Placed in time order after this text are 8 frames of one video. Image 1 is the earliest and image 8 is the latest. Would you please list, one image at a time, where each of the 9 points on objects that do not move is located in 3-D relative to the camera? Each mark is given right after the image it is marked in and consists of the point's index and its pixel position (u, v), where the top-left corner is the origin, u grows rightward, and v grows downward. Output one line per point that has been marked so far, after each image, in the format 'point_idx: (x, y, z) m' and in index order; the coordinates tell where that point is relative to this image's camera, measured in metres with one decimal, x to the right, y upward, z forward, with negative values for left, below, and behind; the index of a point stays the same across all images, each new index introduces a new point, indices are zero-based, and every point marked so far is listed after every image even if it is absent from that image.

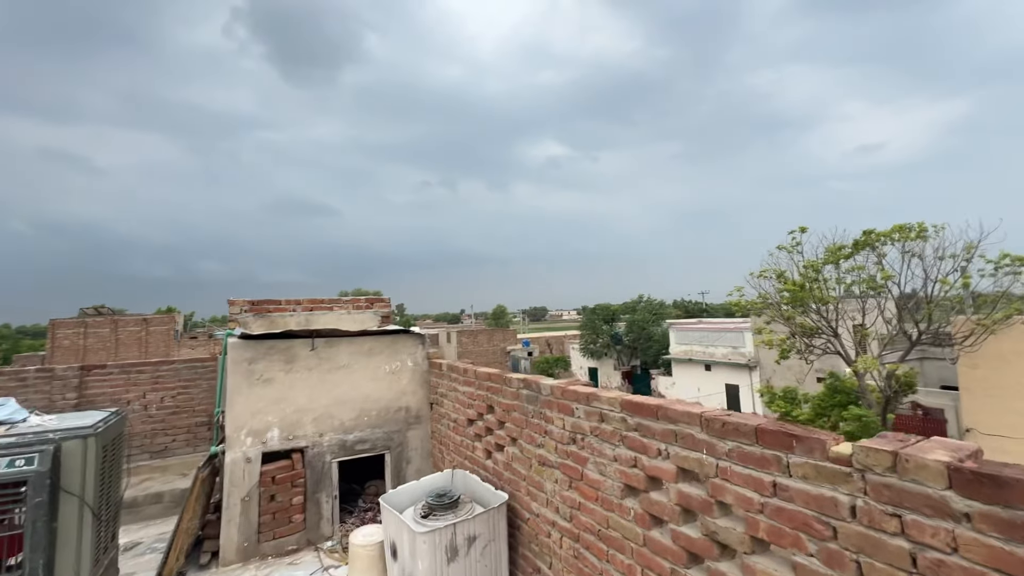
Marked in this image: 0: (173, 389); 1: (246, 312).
0: (-4.1, -1.2, +6.1) m
1: (-2.8, -0.3, +5.4) m
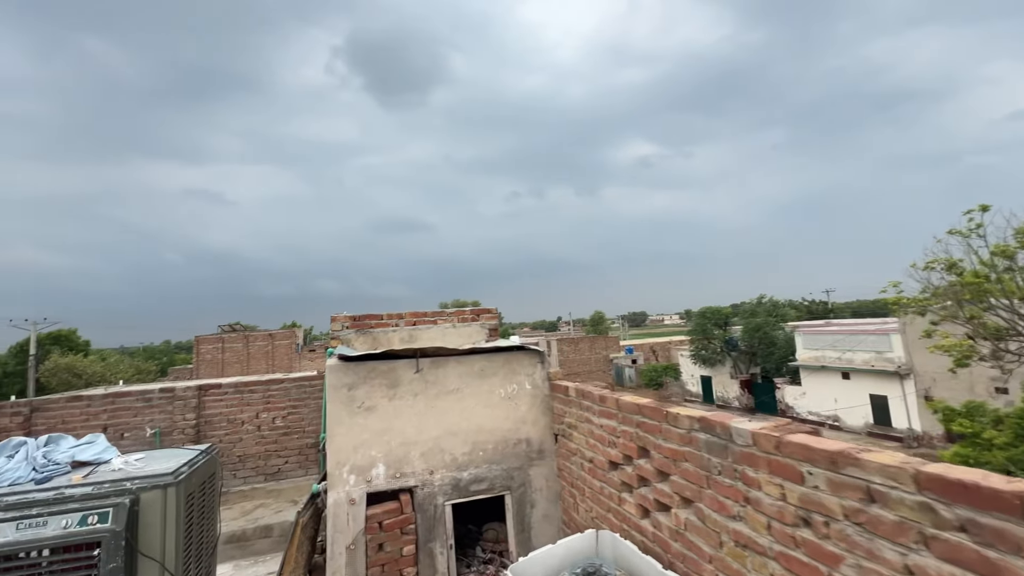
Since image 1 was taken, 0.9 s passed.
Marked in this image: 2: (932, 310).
0: (-2.7, -1.4, +5.9) m
1: (-1.6, -0.4, +5.0) m
2: (+9.3, -0.5, +11.2) m
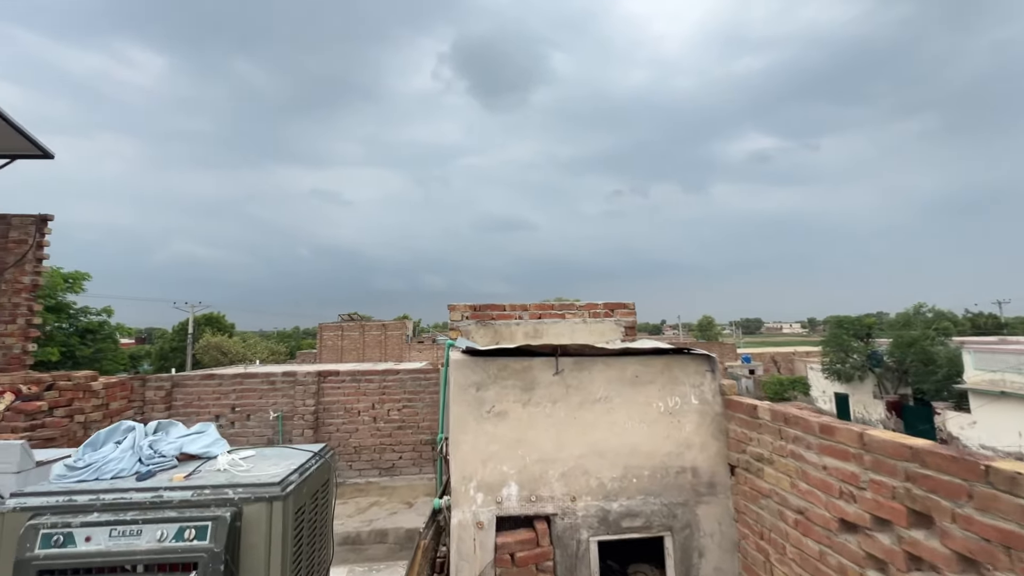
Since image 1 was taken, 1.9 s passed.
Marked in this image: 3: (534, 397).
0: (-1.3, -1.3, +5.7) m
1: (-0.4, -0.3, +4.5) m
2: (+11.5, -0.7, +8.5) m
3: (+0.1, -0.6, +2.9) m
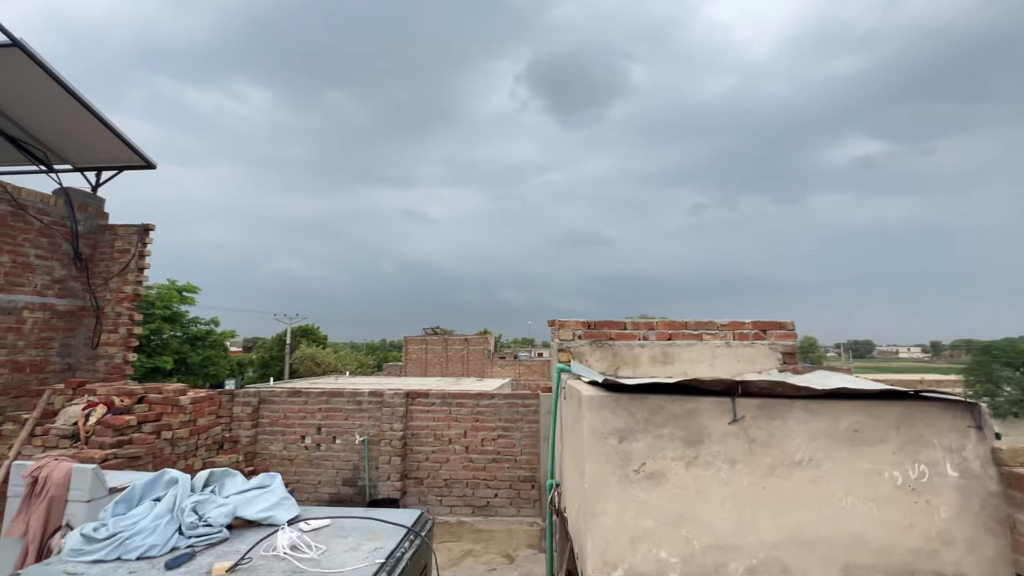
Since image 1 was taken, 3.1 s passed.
0: (-0.2, -1.4, +5.0) m
1: (+0.5, -0.4, +3.8) m
2: (+12.9, -1.0, +5.8) m
3: (+0.8, -0.7, +2.0) m
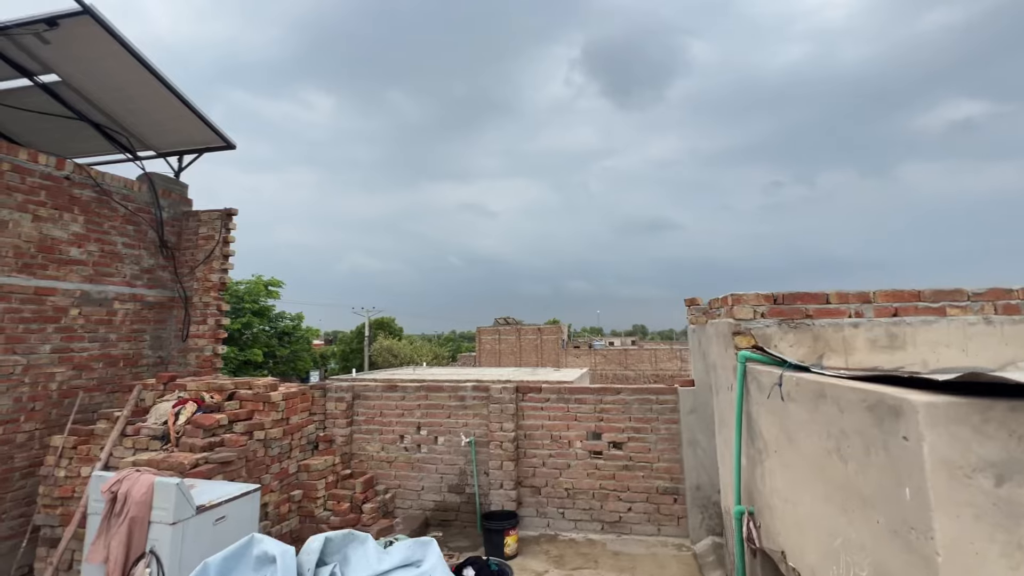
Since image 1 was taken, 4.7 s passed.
0: (+0.9, -1.2, +4.2) m
1: (+1.4, -0.2, +2.8) m
2: (+14.0, -0.4, +3.3) m
3: (+1.5, -0.5, +1.1) m
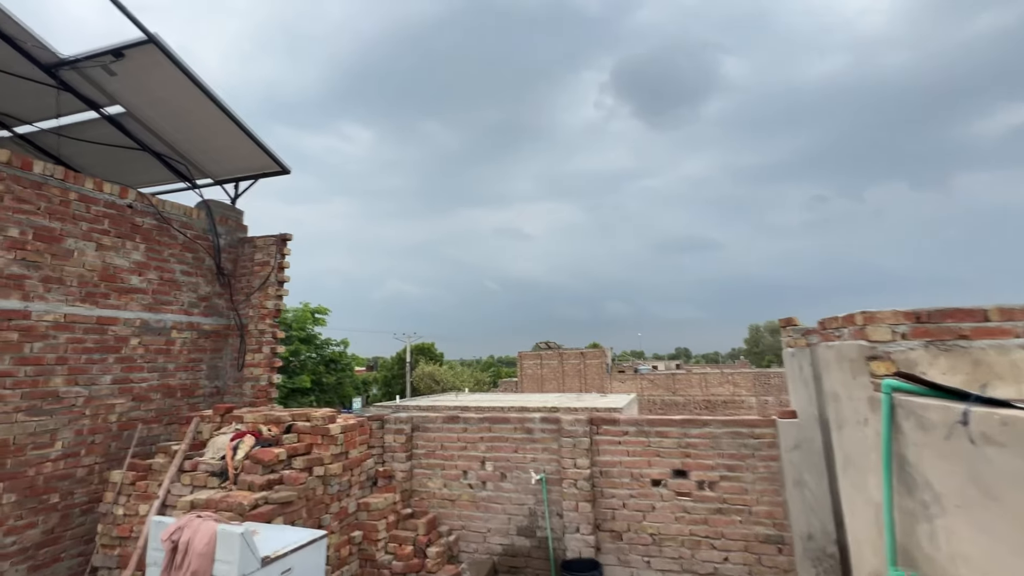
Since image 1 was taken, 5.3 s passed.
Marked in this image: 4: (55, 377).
0: (+1.5, -1.3, +3.7) m
1: (+1.9, -0.2, +2.4) m
2: (+14.4, -0.2, +2.0) m
3: (+1.8, -0.5, +0.6) m
4: (-3.3, -0.6, +3.6) m
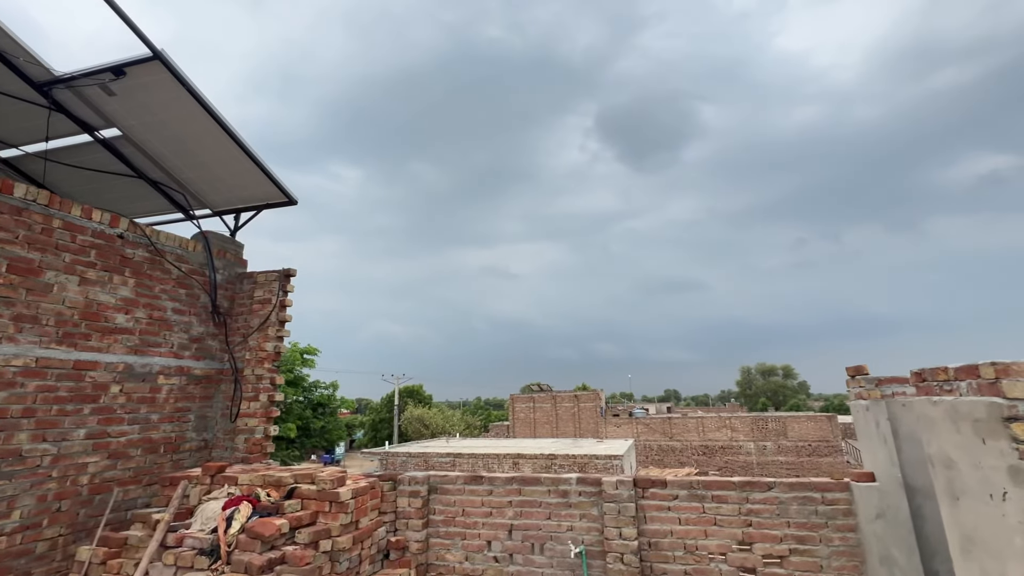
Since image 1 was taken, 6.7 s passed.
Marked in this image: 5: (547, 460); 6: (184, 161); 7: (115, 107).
0: (+1.7, -1.6, +3.2) m
1: (+2.2, -0.4, +2.0) m
2: (+14.7, -0.5, +1.9) m
3: (+2.1, -0.5, +0.3) m
4: (-3.0, -0.9, +3.1) m
5: (+1.0, -5.0, +14.9) m
6: (-2.9, +1.1, +4.5) m
7: (-3.1, +1.4, +4.0) m
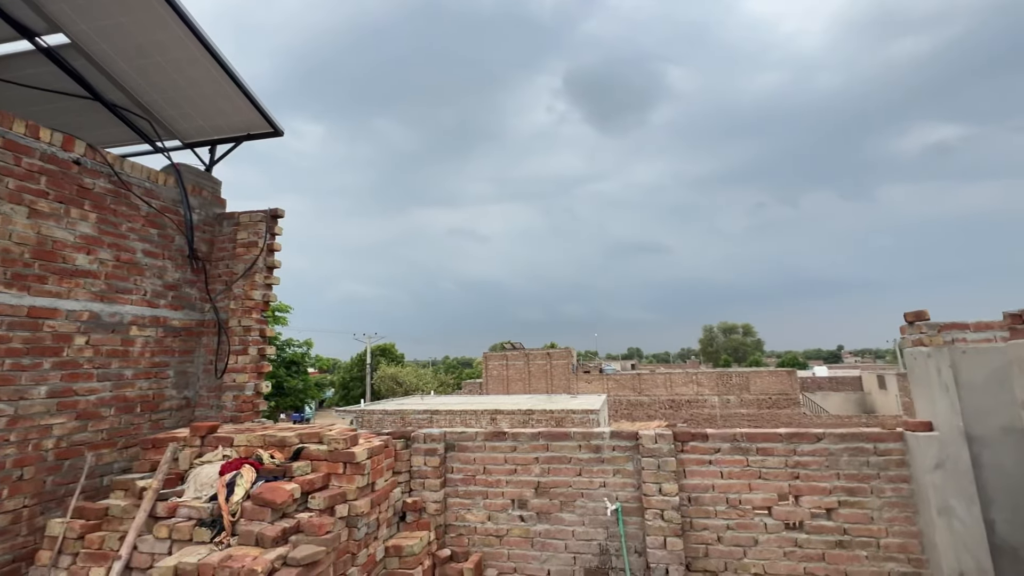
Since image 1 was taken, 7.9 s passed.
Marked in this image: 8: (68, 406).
0: (+1.9, -1.3, +3.1) m
1: (+2.5, -0.2, +1.8) m
2: (+15.0, -0.3, +2.5) m
3: (+2.5, -0.4, +0.1) m
4: (-2.8, -0.5, +2.6) m
5: (+0.4, -3.8, +14.9) m
6: (-2.8, +1.6, +3.9) m
7: (-2.9, +1.8, +3.3) m
8: (-2.7, -0.7, +3.1) m
